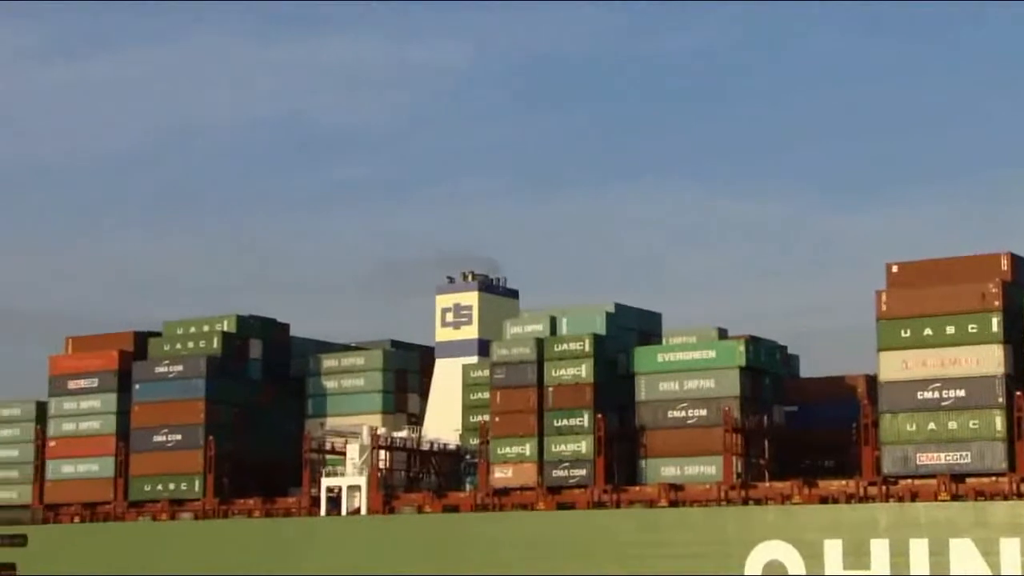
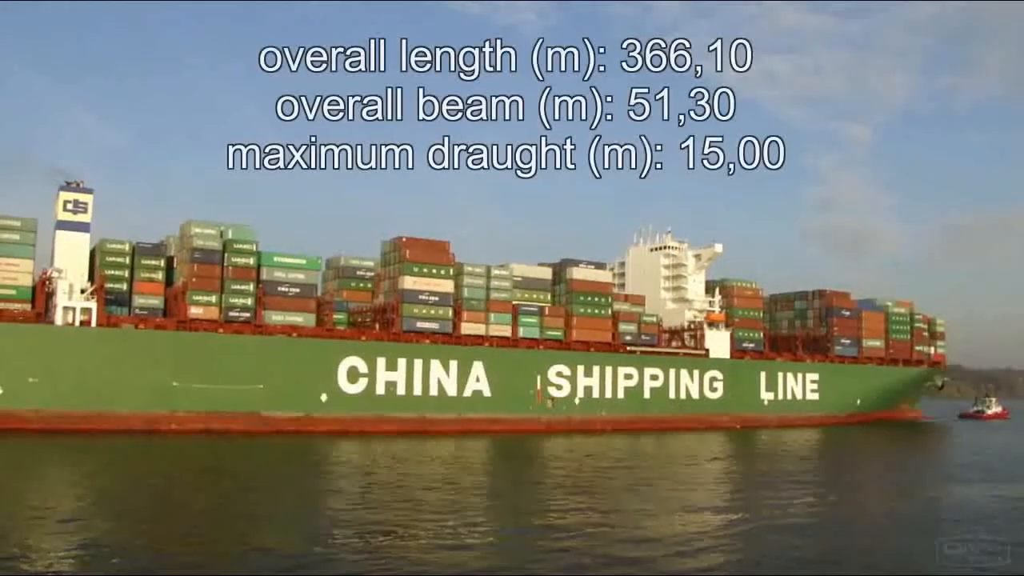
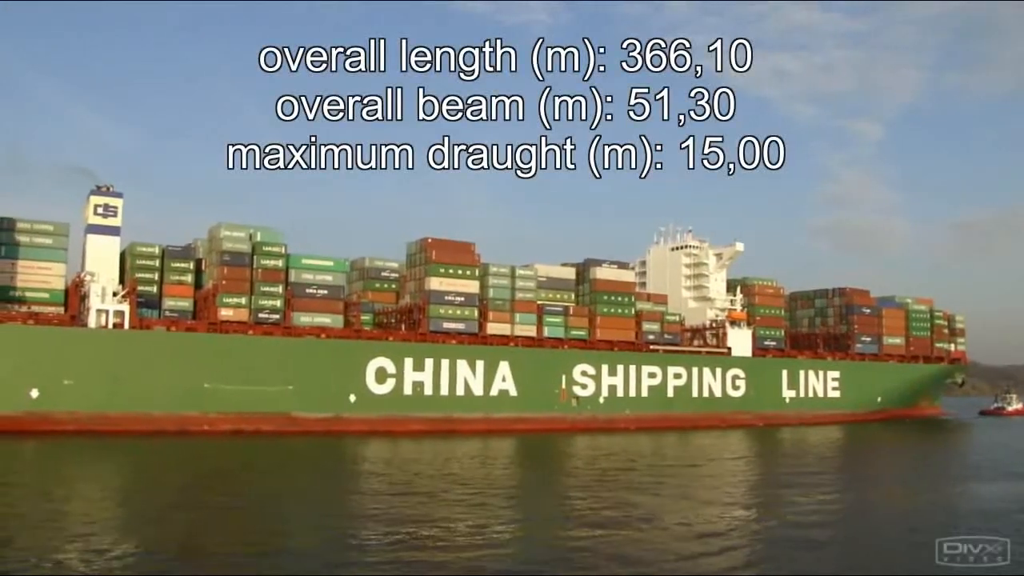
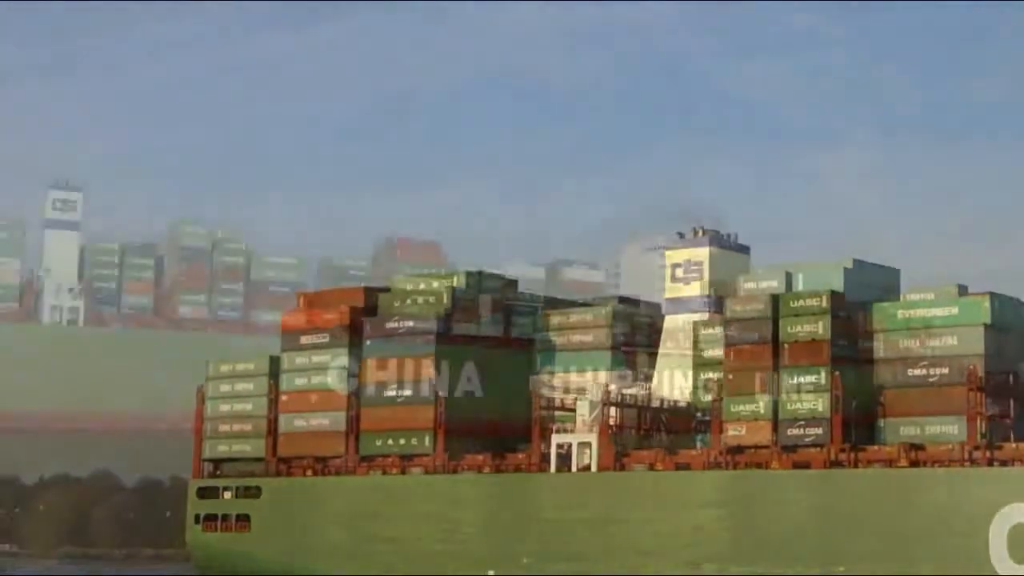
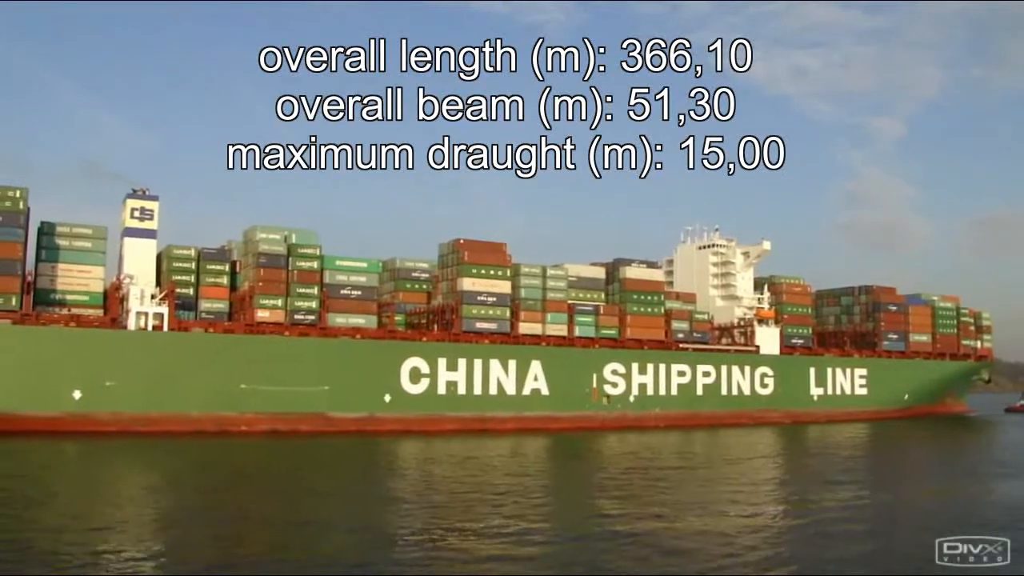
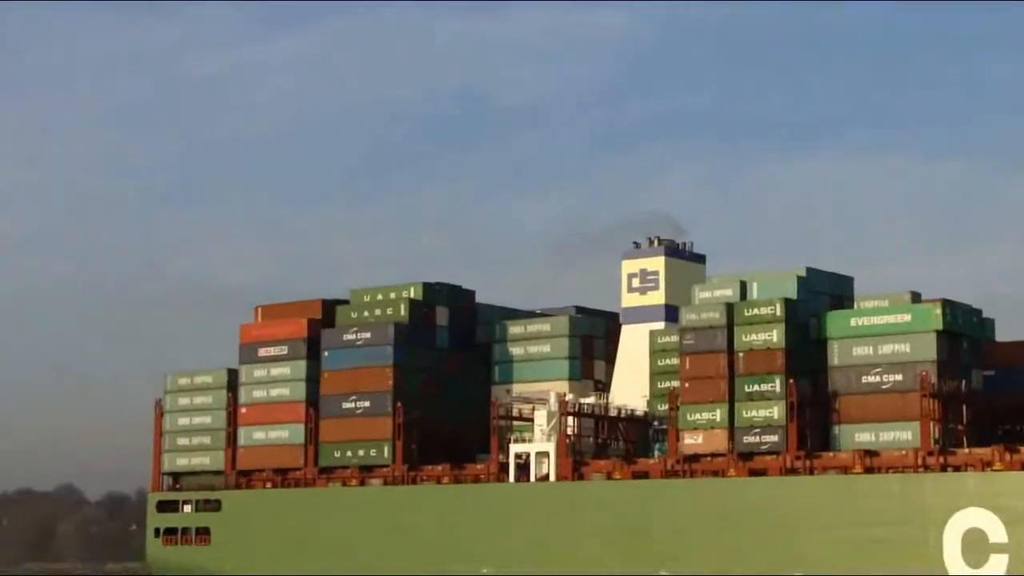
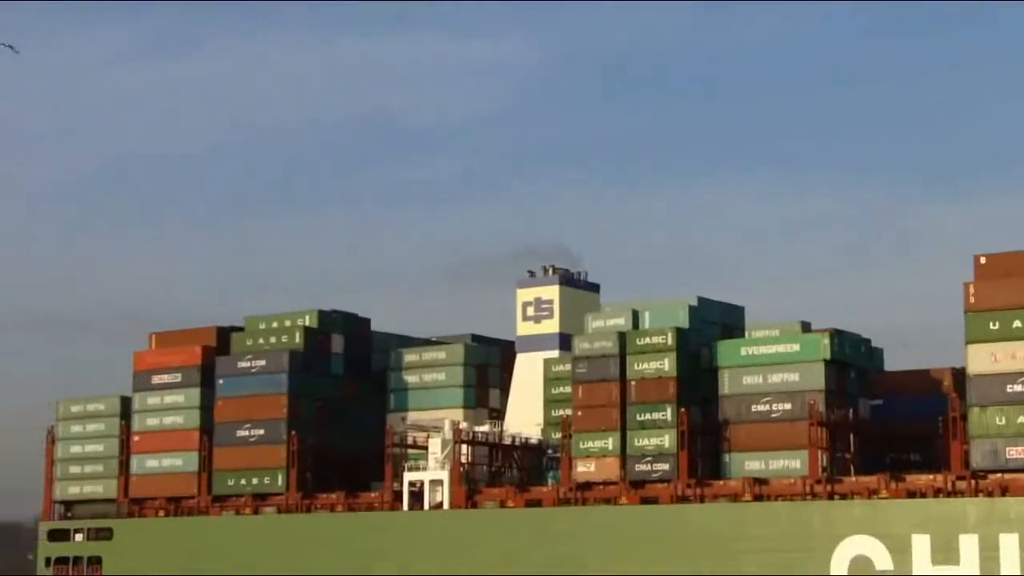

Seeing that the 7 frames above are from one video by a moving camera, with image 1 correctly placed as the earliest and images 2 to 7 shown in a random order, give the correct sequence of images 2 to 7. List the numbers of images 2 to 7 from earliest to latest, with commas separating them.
7, 6, 4, 2, 3, 5
